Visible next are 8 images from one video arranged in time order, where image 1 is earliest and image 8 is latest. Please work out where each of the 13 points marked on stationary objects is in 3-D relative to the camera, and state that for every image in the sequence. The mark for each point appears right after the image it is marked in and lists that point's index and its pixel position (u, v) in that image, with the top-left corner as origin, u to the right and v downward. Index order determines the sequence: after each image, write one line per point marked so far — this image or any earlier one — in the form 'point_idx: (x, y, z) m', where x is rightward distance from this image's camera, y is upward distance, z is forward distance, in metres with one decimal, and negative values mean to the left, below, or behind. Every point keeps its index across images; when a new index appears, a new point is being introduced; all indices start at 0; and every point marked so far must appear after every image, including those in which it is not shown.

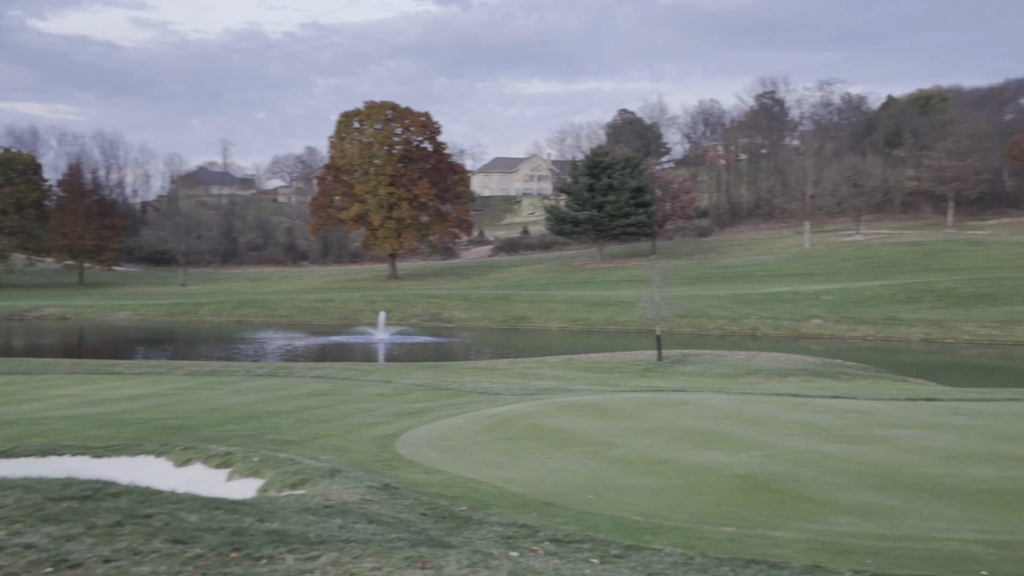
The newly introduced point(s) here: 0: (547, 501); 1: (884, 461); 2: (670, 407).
0: (+0.3, -1.6, +8.0) m
1: (+3.3, -1.5, +9.5) m
2: (+2.0, -1.5, +13.6) m
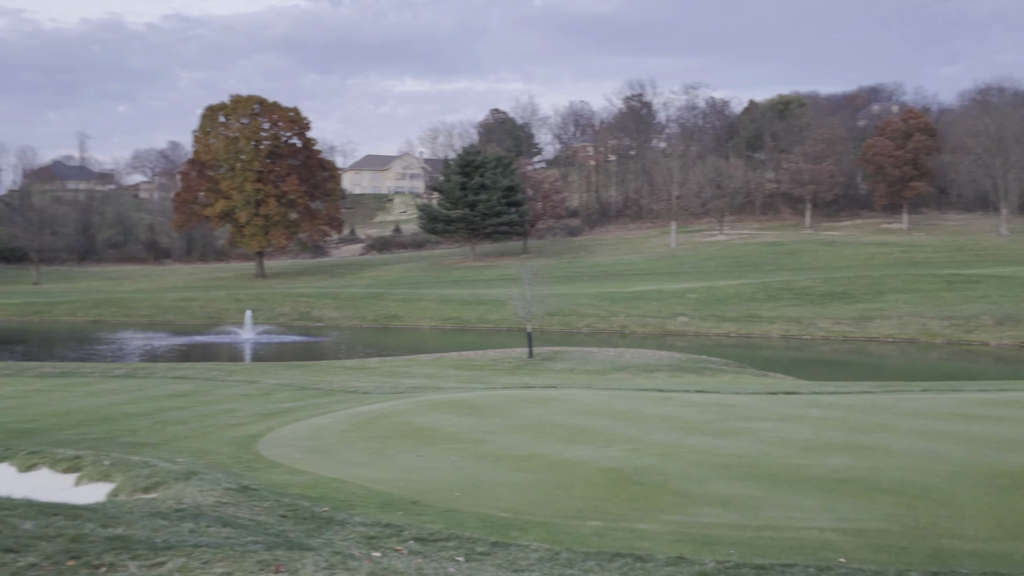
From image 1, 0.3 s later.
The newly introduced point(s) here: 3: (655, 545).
0: (-0.7, -1.5, +7.9) m
1: (+2.1, -1.5, +9.6) m
2: (+0.4, -1.5, +13.6) m
3: (+0.9, -1.5, +6.5) m
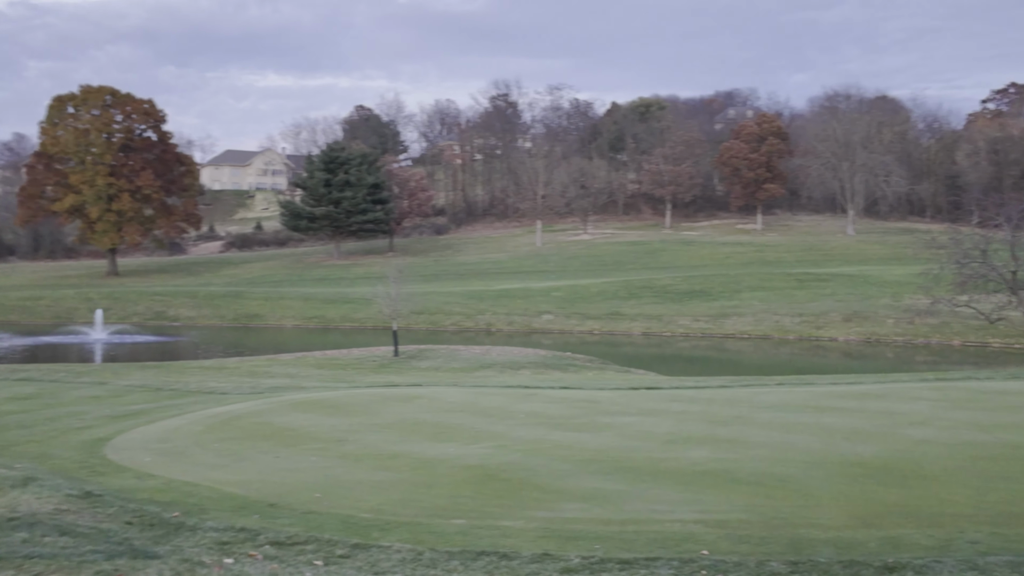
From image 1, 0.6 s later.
0: (-1.7, -1.5, +7.6) m
1: (+0.9, -1.4, +9.7) m
2: (-1.3, -1.4, +13.4) m
3: (+0.1, -1.5, +6.4) m
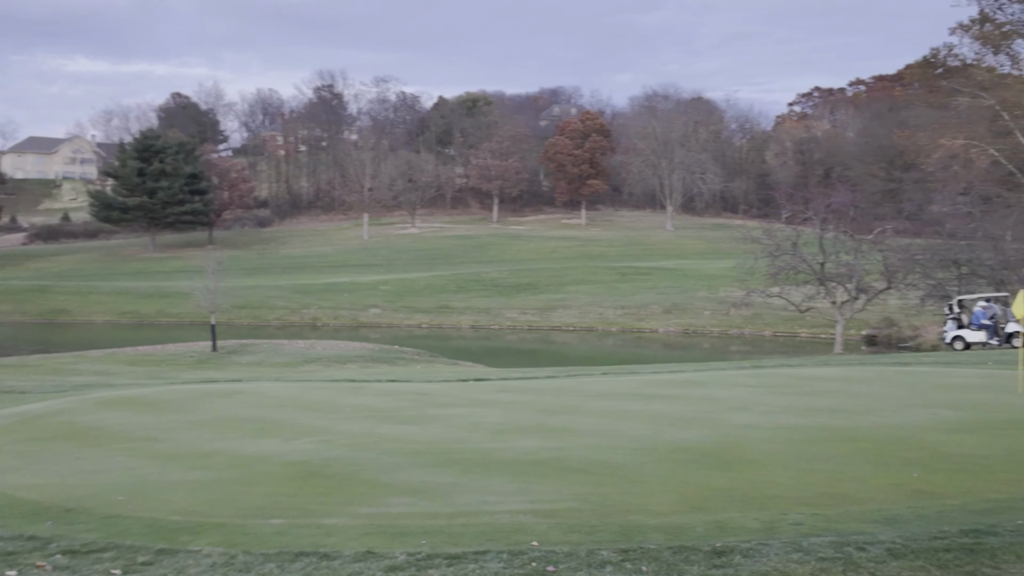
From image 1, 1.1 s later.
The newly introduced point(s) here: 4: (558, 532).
0: (-2.9, -1.4, +6.9) m
1: (-0.7, -1.3, +9.4) m
2: (-3.4, -1.3, +12.8) m
3: (-0.9, -1.4, +6.1) m
4: (+0.3, -1.4, +6.1) m
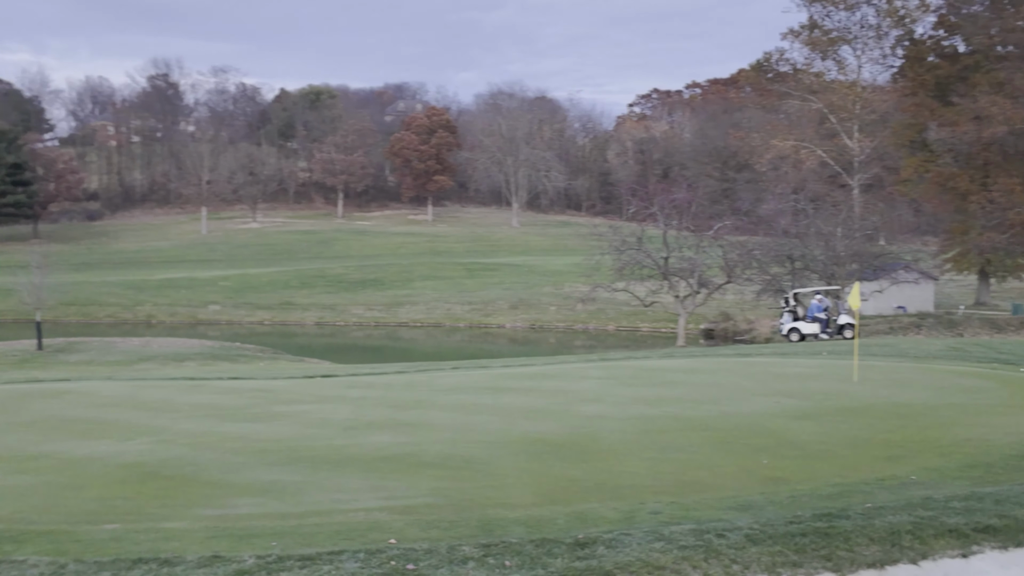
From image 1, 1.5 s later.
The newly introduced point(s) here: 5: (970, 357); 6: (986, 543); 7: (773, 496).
0: (-3.7, -1.3, +6.3) m
1: (-1.9, -1.2, +9.0) m
2: (-5.1, -1.2, +11.9) m
3: (-1.7, -1.3, +5.7) m
4: (-0.5, -1.3, +5.9) m
5: (+6.4, -1.0, +14.9) m
6: (+2.3, -1.3, +5.3) m
7: (+1.6, -1.2, +6.5) m
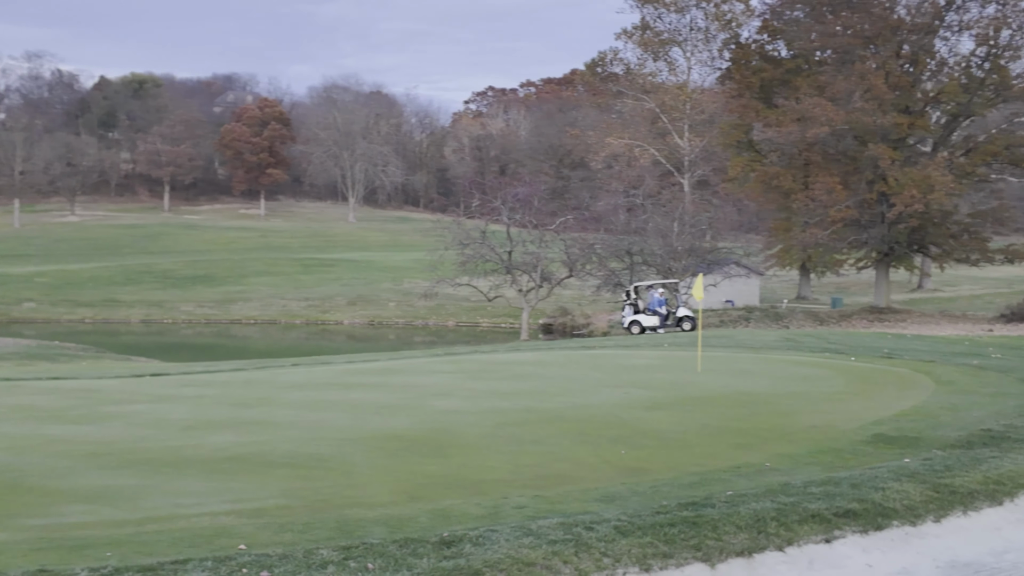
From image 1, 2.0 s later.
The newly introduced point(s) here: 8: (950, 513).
0: (-4.5, -1.3, +5.4) m
1: (-3.1, -1.2, +8.4) m
2: (-6.7, -1.1, +10.8) m
3: (-2.4, -1.3, +5.1) m
4: (-1.2, -1.2, +5.5) m
5: (+4.2, -0.9, +15.5) m
6: (+1.7, -1.2, +5.3) m
7: (+0.7, -1.2, +6.4) m
8: (+2.2, -1.2, +5.5) m
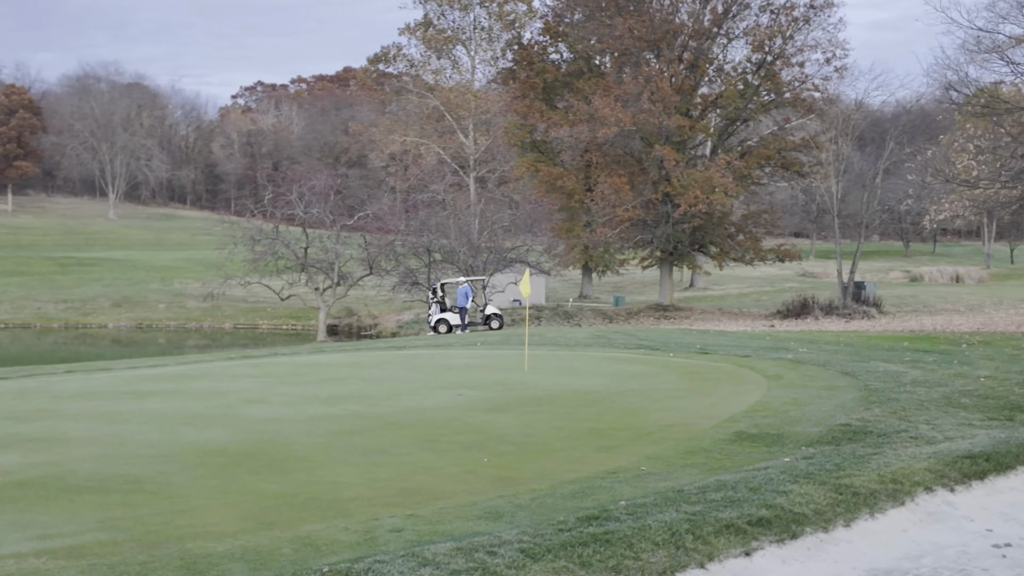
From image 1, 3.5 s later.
0: (-4.9, -1.3, +3.7) m
1: (-4.1, -1.1, +7.0) m
2: (-8.2, -1.1, +8.5) m
3: (-2.8, -1.3, +3.9) m
4: (-1.7, -1.2, +4.5) m
5: (+1.5, -0.8, +15.4) m
6: (+1.1, -1.1, +4.9) m
7: (0.0, -1.1, +5.8) m
8: (+1.7, -1.1, +5.2) m
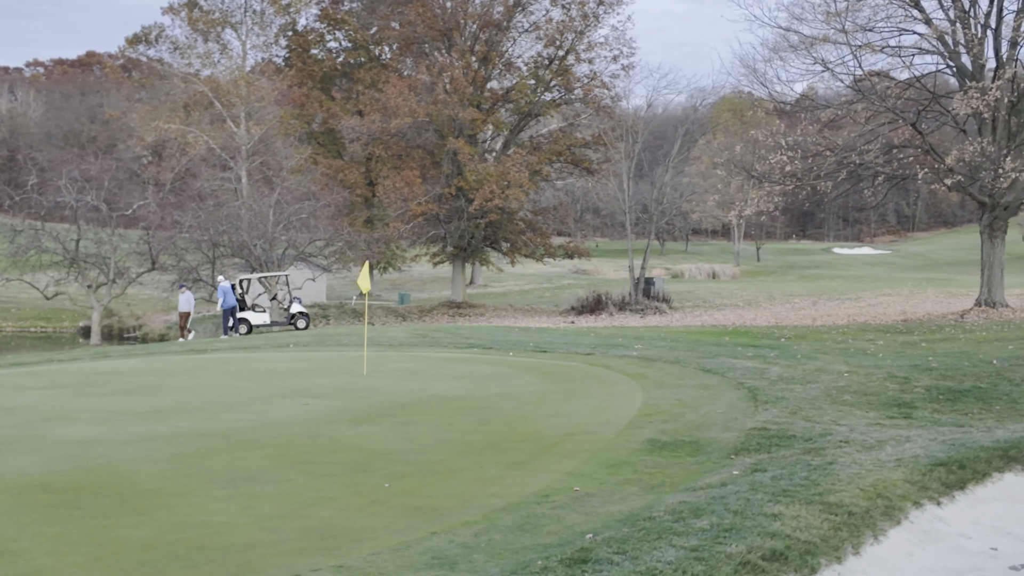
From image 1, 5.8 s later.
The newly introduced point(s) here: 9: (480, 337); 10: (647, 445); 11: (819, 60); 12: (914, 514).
0: (-4.6, -1.2, +1.6) m
1: (-4.6, -1.1, +5.0) m
2: (-8.9, -1.1, +5.6) m
3: (-2.5, -1.2, +2.3) m
4: (-1.7, -1.2, +3.1) m
5: (-0.9, -0.7, +14.4) m
6: (+1.0, -1.1, +4.2) m
7: (-0.2, -1.1, +4.7) m
8: (+1.5, -1.1, +4.6) m
9: (-0.4, -0.7, +15.3) m
10: (+0.8, -1.0, +6.9) m
11: (+5.2, +3.9, +18.4) m
12: (+1.8, -1.0, +5.0) m
